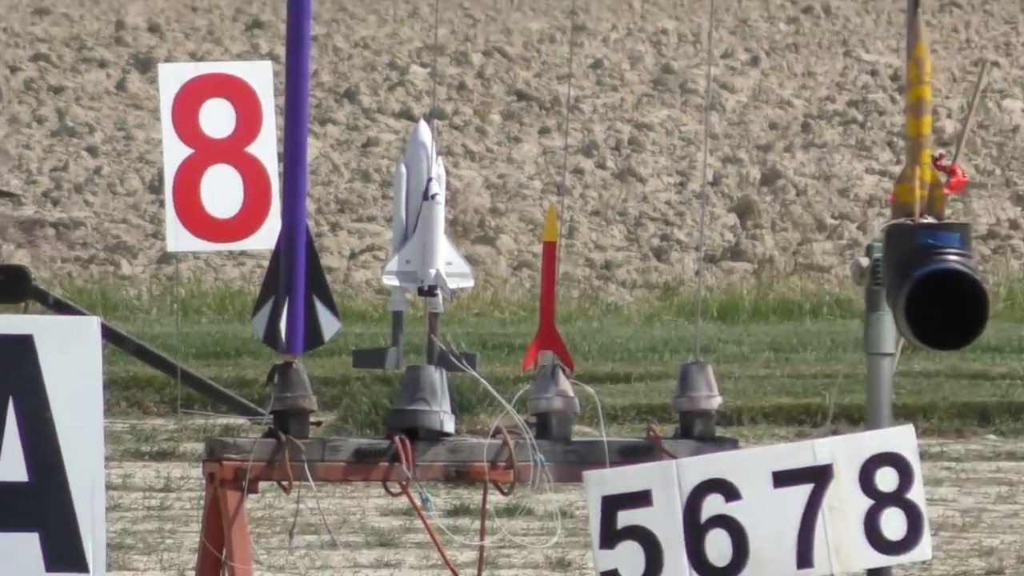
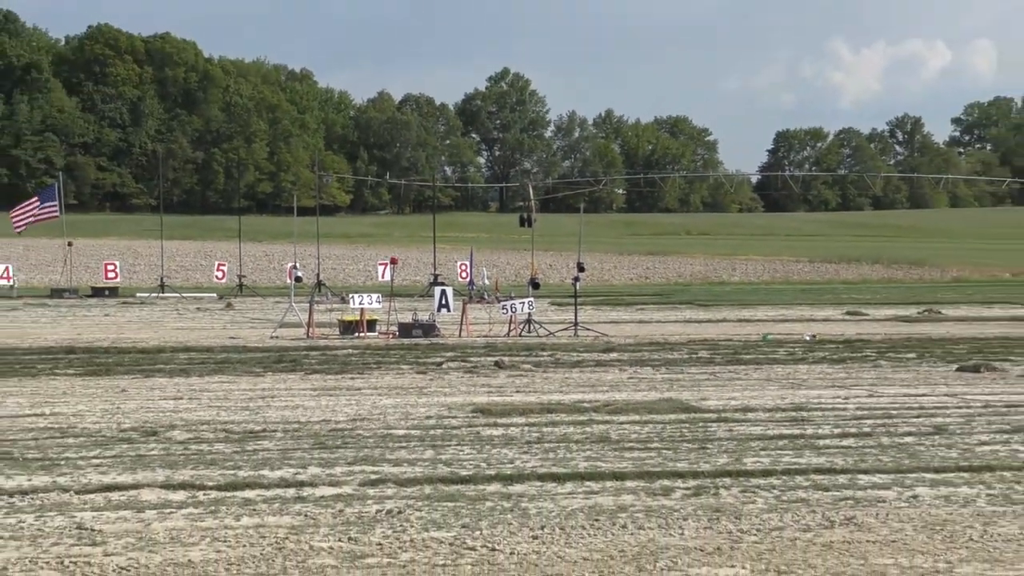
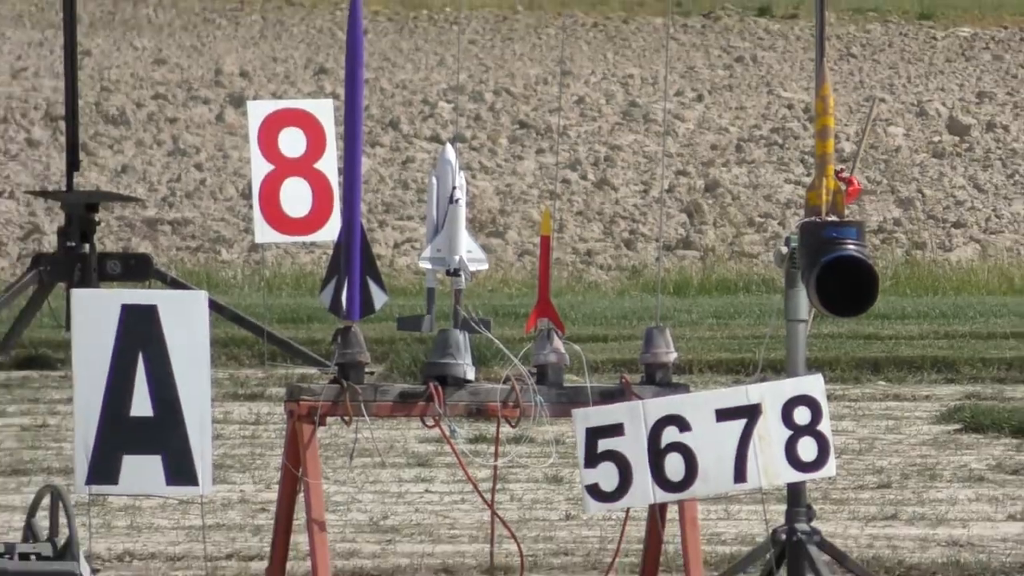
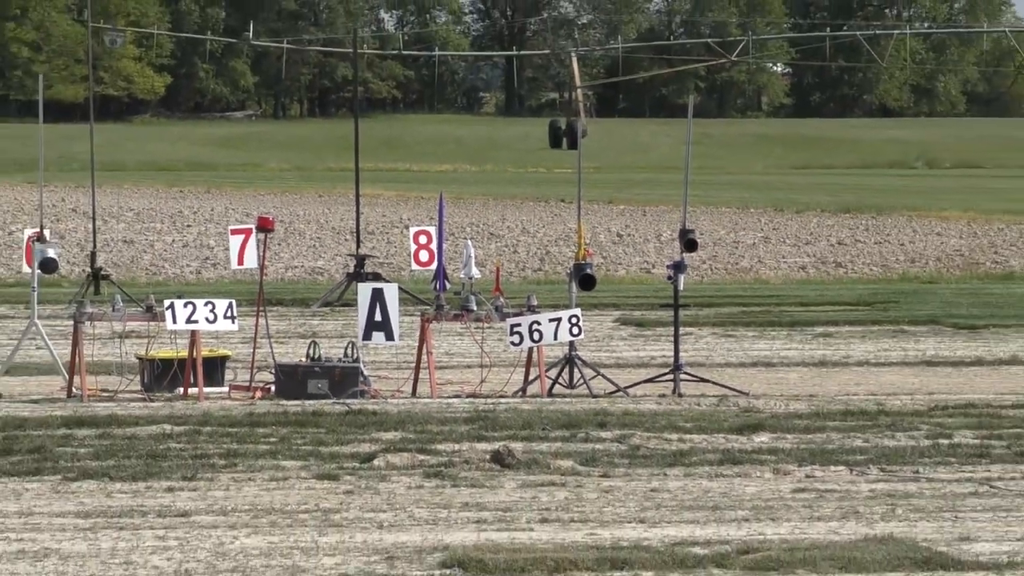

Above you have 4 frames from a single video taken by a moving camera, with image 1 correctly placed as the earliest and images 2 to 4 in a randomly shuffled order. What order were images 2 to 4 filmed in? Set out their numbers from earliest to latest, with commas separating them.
3, 4, 2
